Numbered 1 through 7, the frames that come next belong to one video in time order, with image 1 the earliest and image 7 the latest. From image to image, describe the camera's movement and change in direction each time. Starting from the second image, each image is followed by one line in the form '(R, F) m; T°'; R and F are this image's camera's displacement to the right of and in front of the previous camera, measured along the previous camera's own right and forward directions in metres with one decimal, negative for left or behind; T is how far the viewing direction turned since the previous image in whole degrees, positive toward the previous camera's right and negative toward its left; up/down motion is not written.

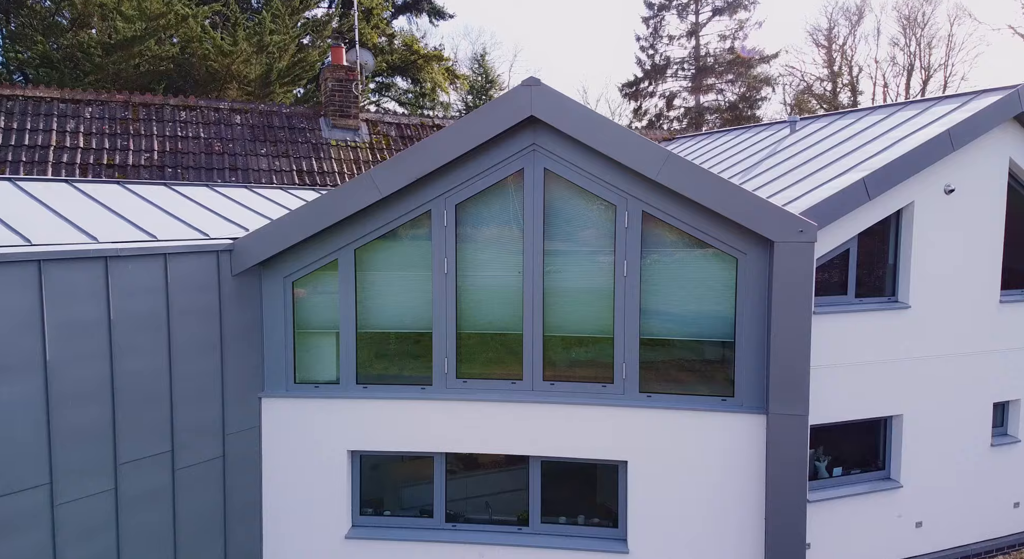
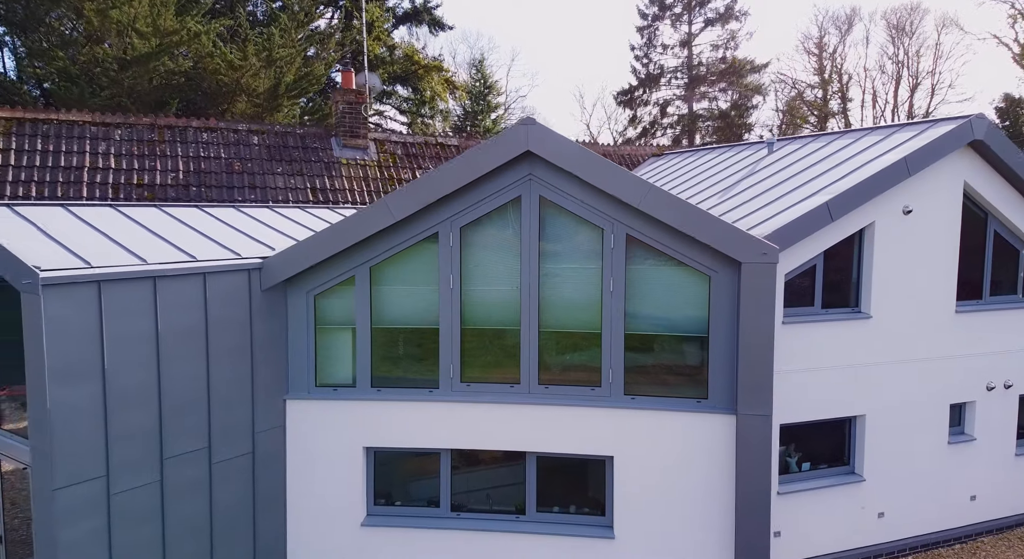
(0.0, -0.9) m; 0°
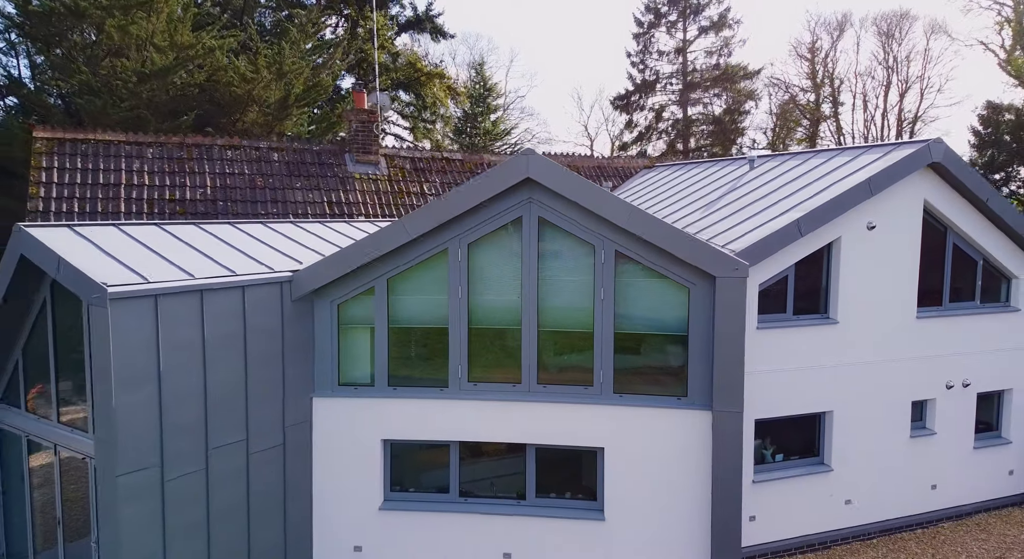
(0.0, -1.1) m; 0°
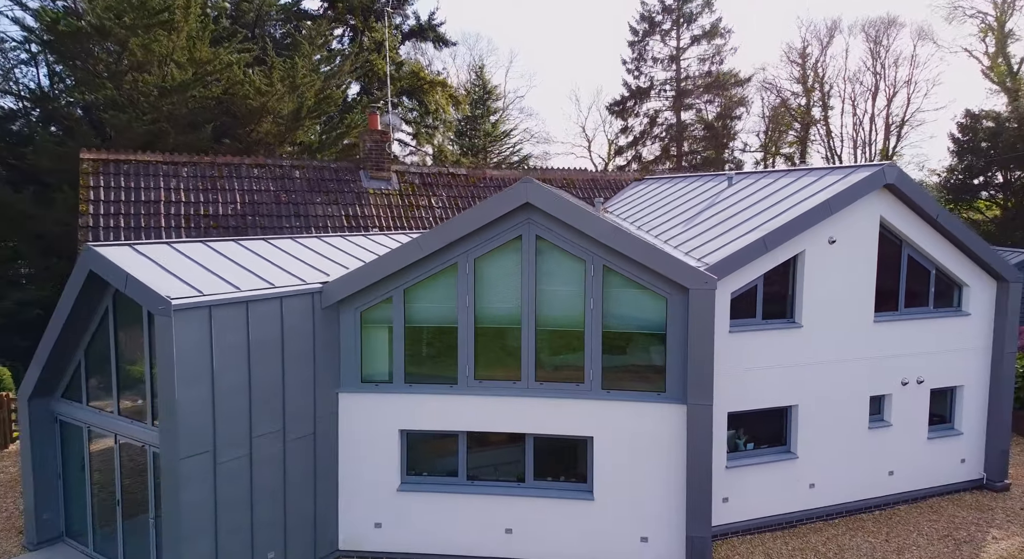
(0.0, -1.4) m; 0°
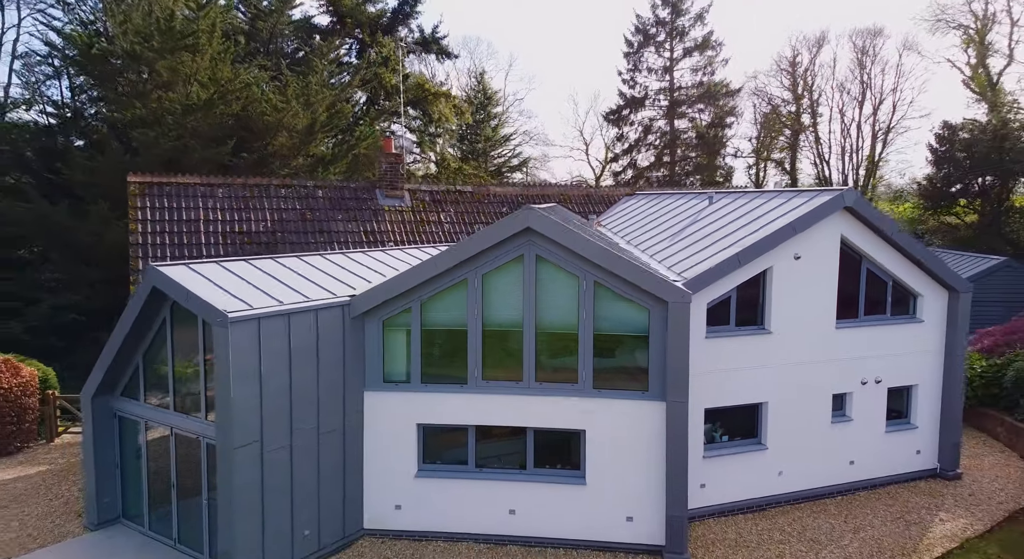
(-0.1, -1.7) m; 0°
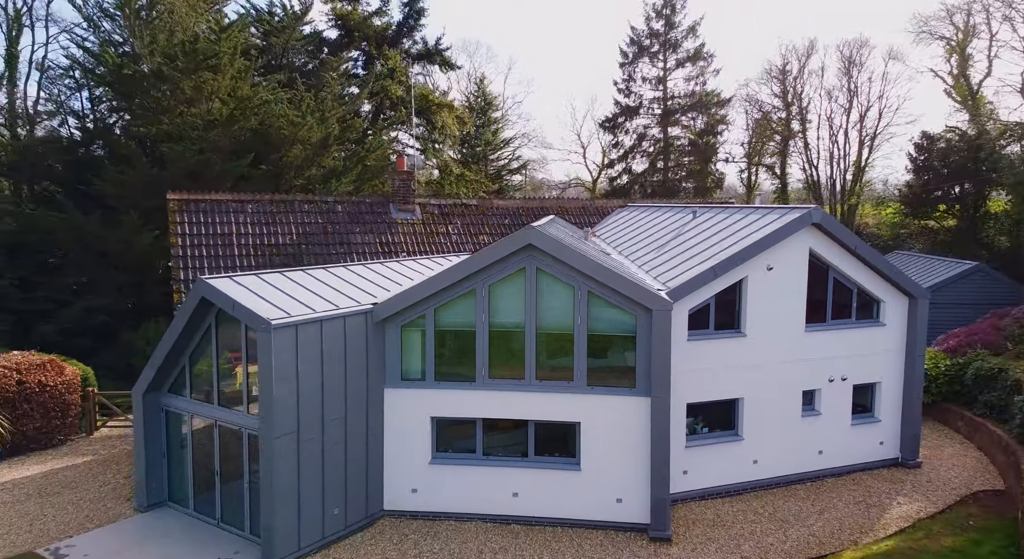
(-0.1, -1.7) m; 0°
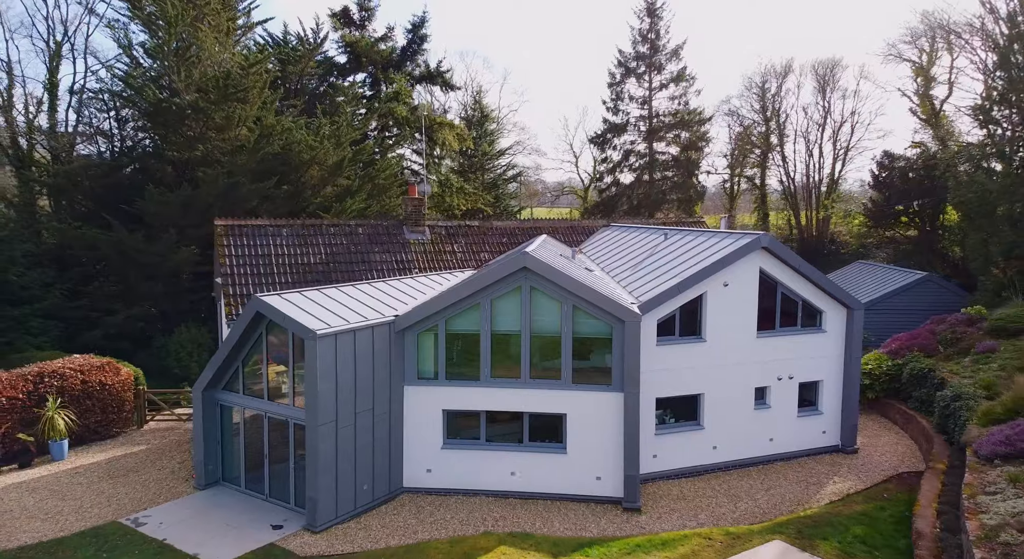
(-0.1, -3.1) m; 0°
